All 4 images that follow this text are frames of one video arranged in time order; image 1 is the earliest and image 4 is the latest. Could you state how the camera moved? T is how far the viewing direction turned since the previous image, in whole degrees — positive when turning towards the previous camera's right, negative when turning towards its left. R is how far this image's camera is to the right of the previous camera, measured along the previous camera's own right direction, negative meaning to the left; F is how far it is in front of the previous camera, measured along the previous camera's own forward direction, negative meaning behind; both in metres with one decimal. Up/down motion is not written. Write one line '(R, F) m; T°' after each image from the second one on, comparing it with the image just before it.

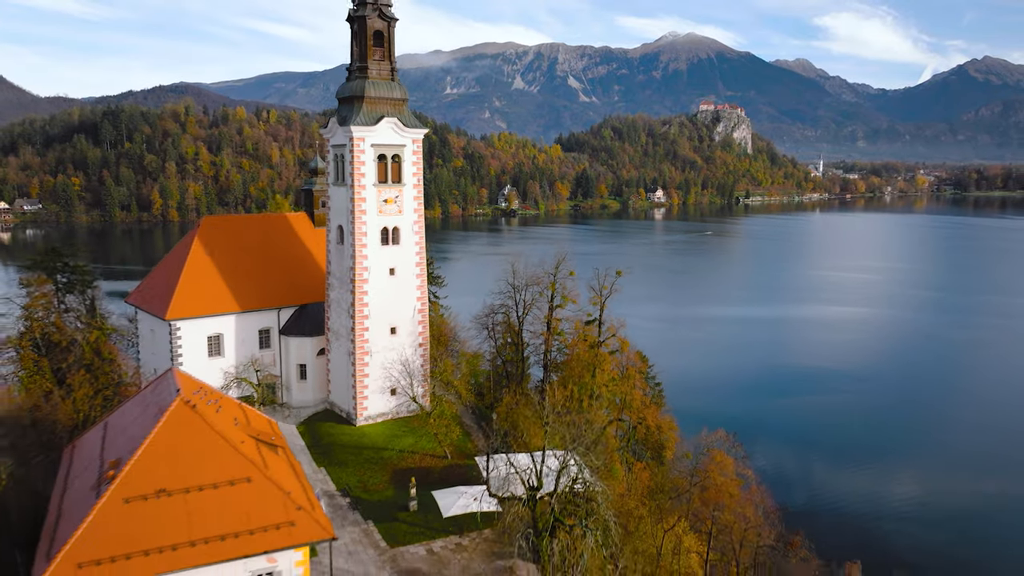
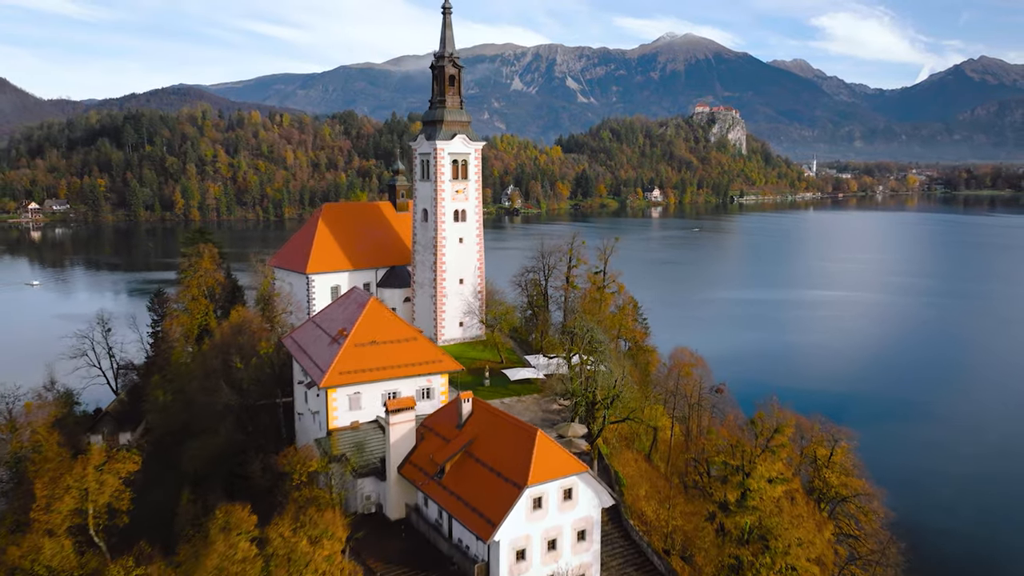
(-1.9, -13.0) m; 0°
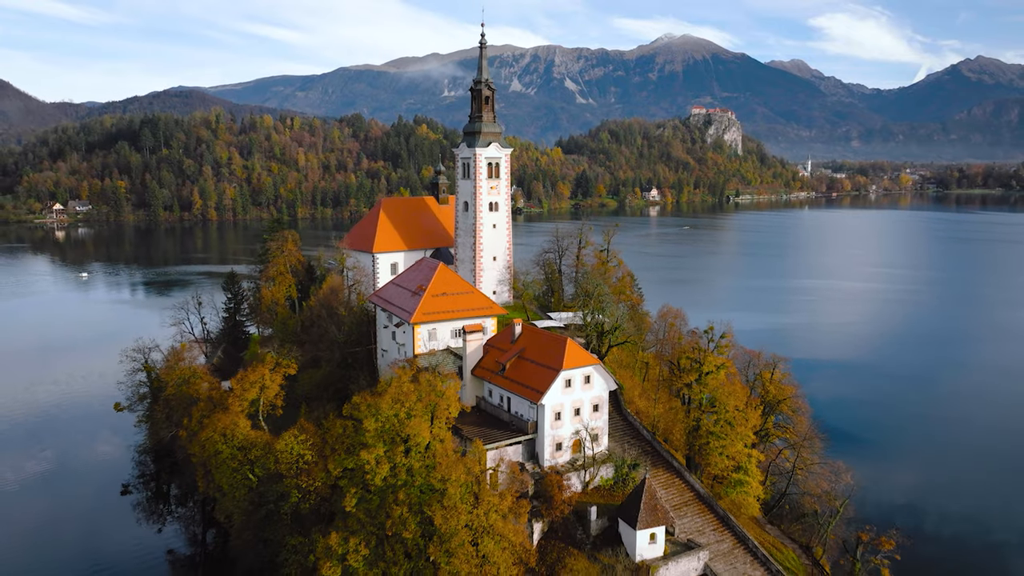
(-1.7, -11.2) m; 0°
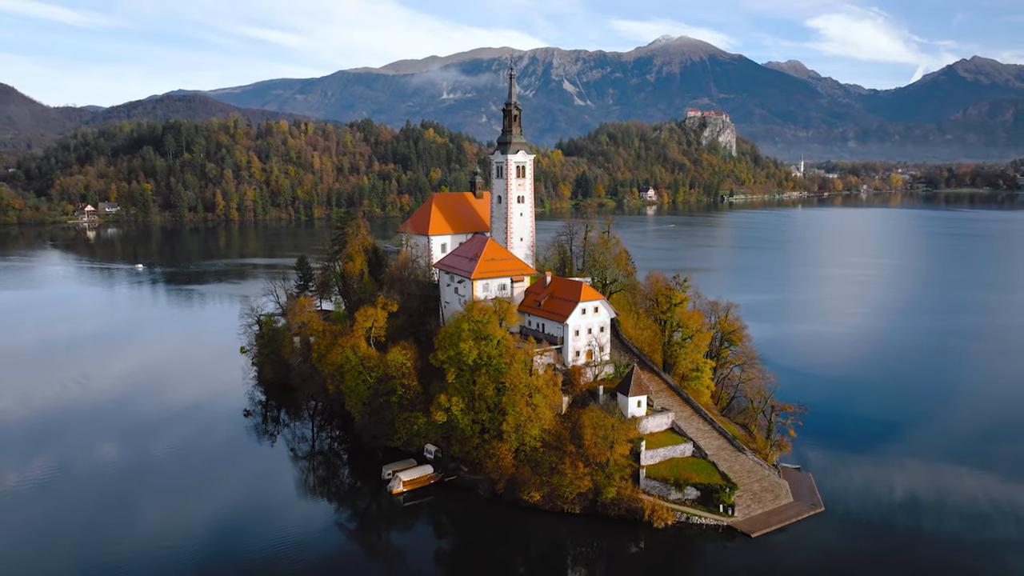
(-2.3, -16.0) m; 0°
